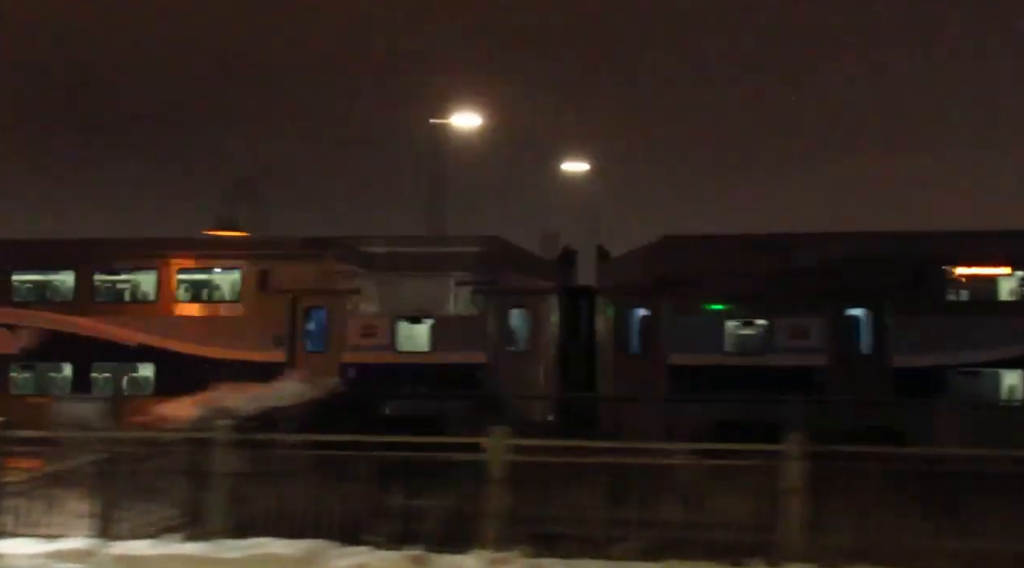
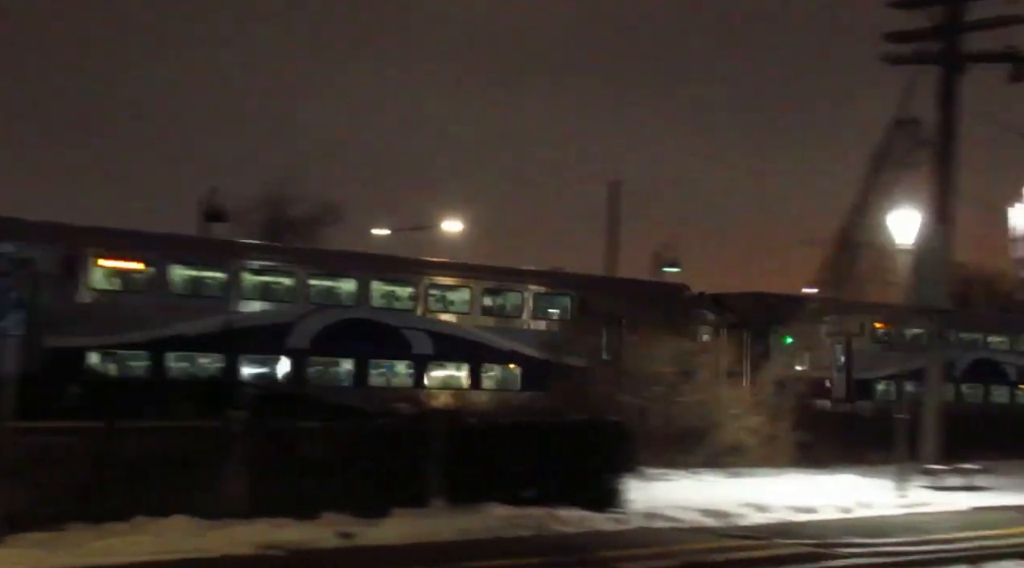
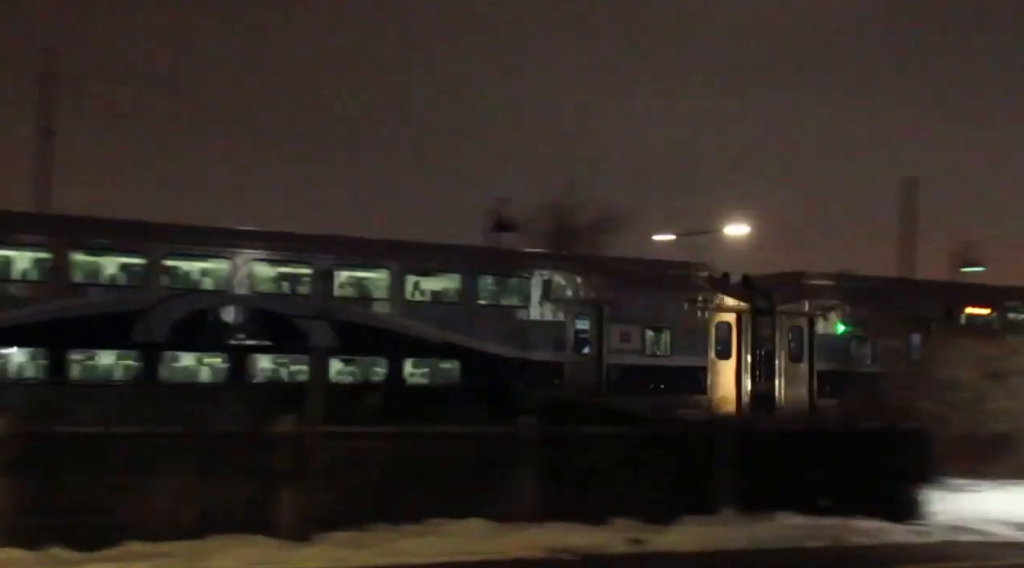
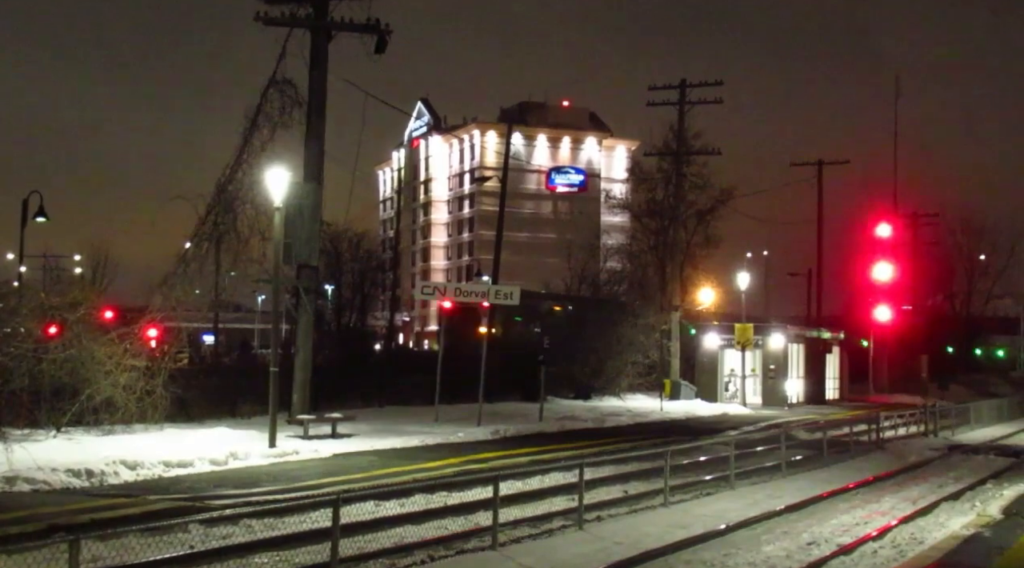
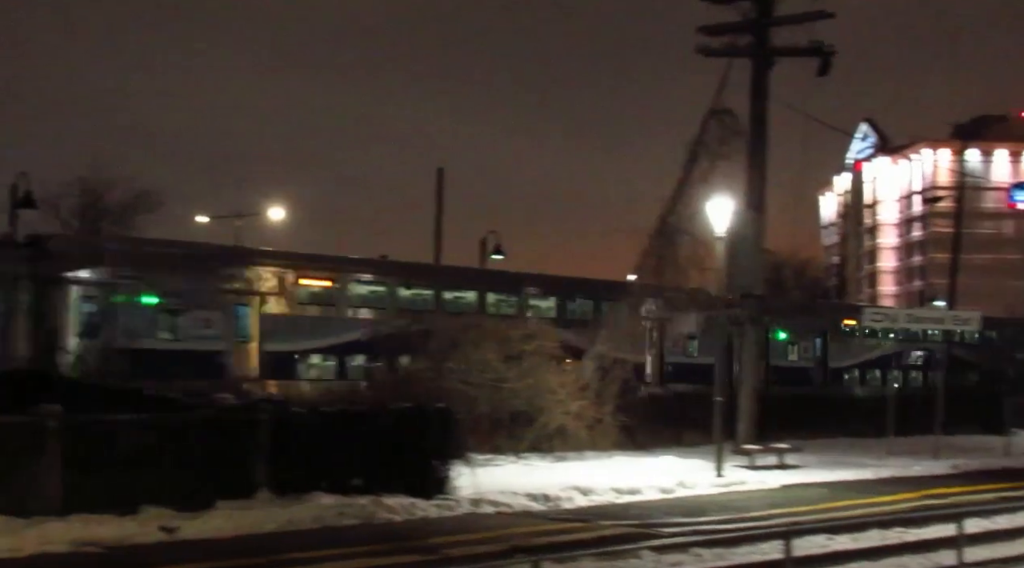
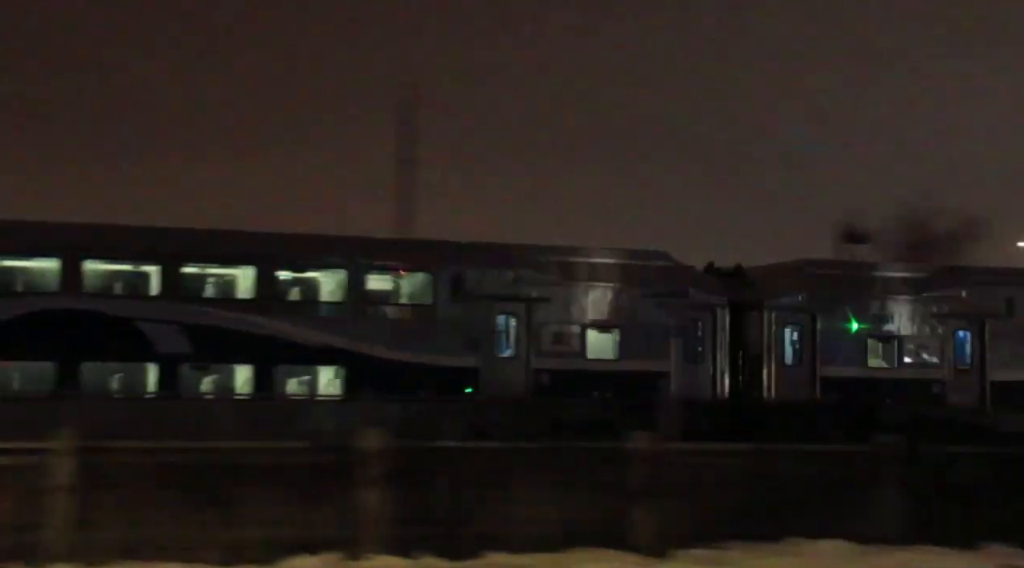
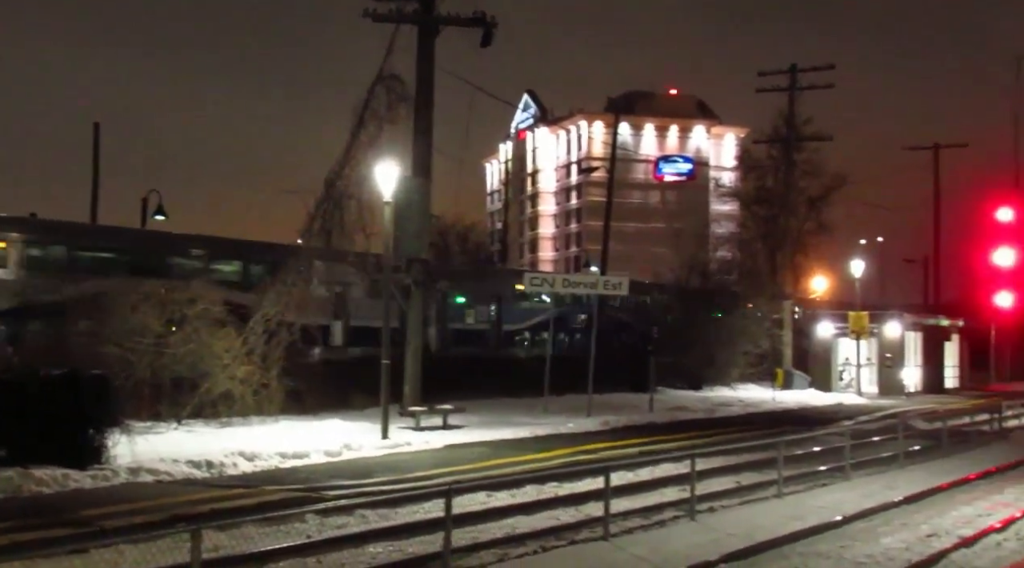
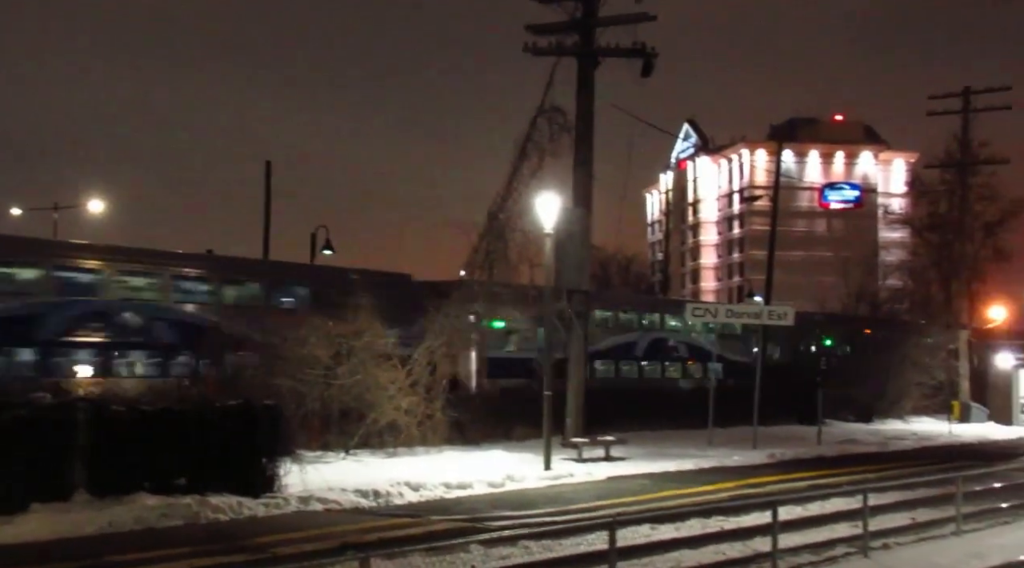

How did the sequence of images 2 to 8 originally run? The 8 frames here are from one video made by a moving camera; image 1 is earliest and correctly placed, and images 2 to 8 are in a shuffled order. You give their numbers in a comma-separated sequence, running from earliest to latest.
6, 3, 2, 5, 8, 7, 4
